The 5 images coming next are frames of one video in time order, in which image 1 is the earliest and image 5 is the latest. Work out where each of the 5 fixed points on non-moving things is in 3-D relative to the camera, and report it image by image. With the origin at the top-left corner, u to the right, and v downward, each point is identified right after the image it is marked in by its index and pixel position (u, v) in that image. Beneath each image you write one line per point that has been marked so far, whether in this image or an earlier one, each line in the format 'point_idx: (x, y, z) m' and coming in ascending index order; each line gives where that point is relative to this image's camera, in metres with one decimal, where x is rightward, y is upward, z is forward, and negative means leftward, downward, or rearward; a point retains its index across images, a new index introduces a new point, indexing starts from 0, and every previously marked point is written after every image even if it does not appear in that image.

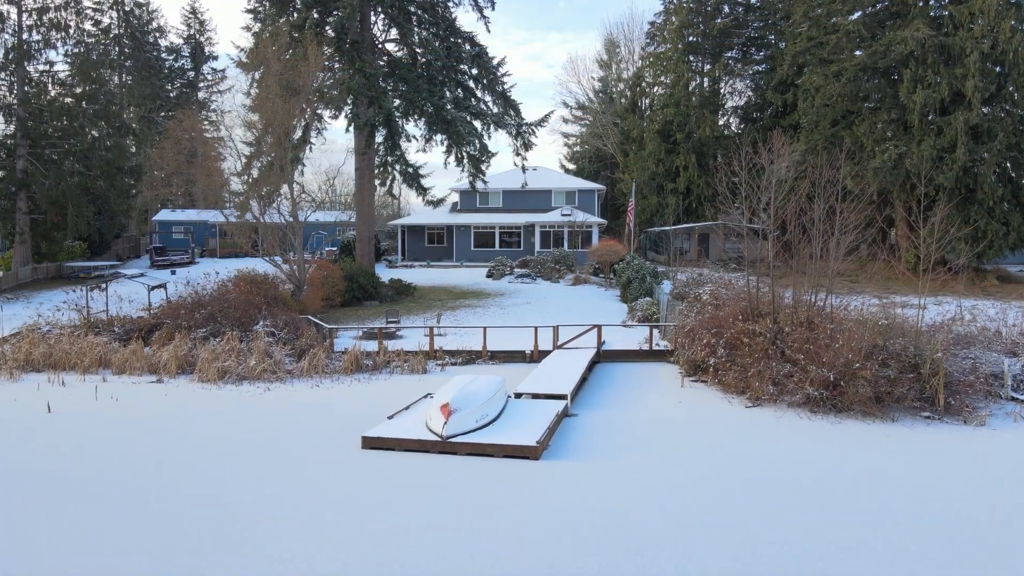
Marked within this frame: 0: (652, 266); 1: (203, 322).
0: (+4.9, +0.8, +19.2) m
1: (-6.2, -0.7, +11.0) m
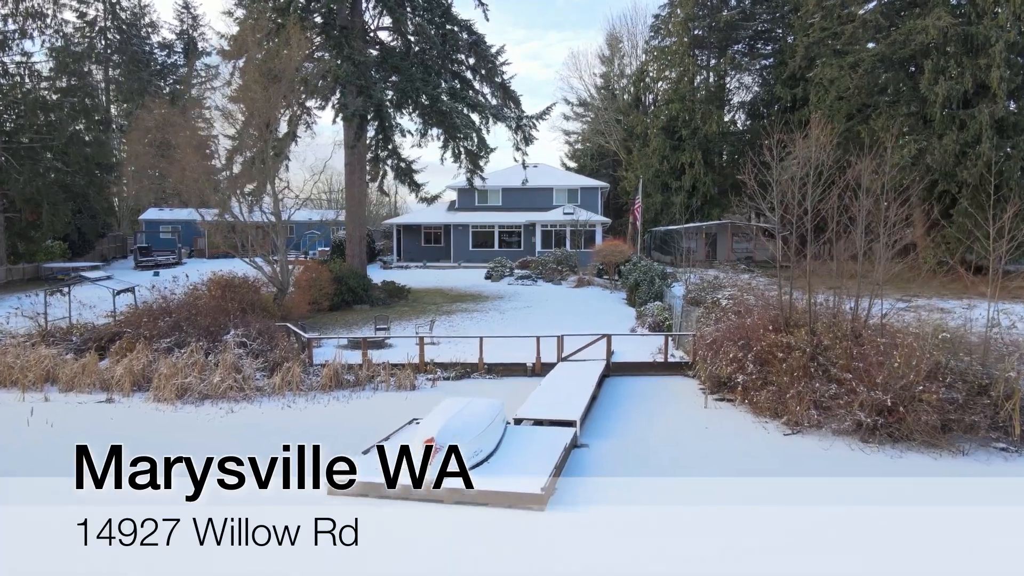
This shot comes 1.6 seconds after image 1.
0: (+4.9, +0.7, +18.1) m
1: (-6.2, -0.8, +9.9) m
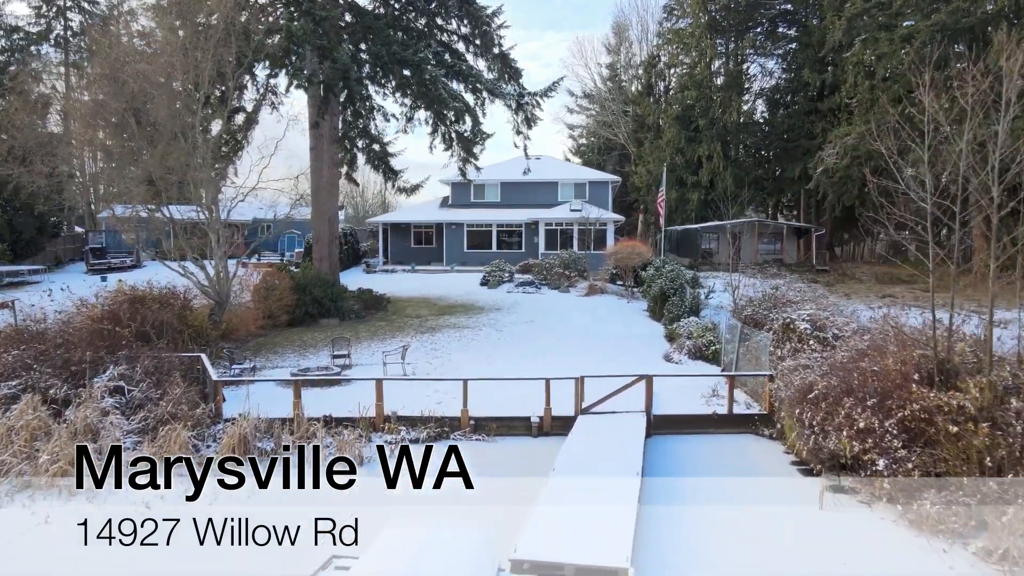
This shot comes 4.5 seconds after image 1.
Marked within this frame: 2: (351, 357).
0: (+4.9, +0.4, +15.1) m
1: (-6.2, -1.0, +6.9) m
2: (-2.9, -1.2, +9.9) m
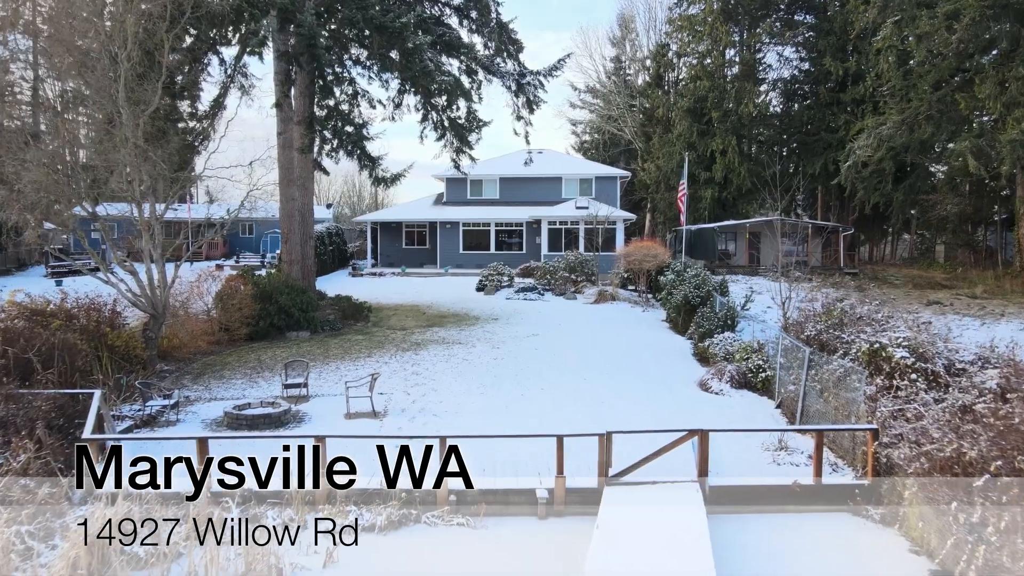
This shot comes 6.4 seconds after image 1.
0: (+4.9, +0.2, +13.0) m
1: (-6.3, -1.2, +4.9) m
2: (-2.9, -1.4, +7.9) m
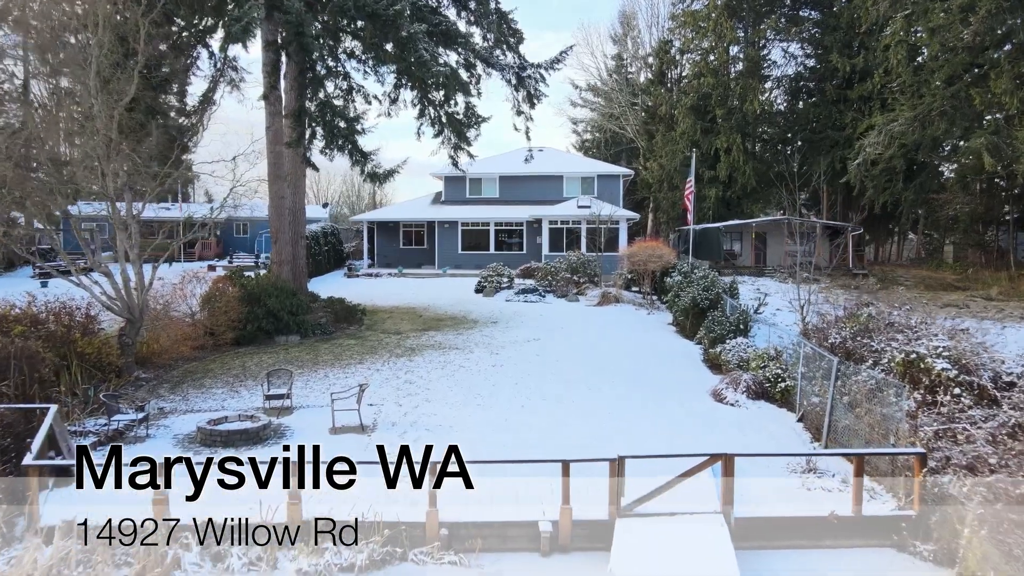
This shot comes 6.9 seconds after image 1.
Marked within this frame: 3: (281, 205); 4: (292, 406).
0: (+4.9, +0.2, +12.5) m
1: (-6.3, -1.2, +4.3) m
2: (-3.0, -1.4, +7.4) m
3: (-5.3, +1.9, +12.7) m
4: (-2.9, -1.6, +7.3) m
